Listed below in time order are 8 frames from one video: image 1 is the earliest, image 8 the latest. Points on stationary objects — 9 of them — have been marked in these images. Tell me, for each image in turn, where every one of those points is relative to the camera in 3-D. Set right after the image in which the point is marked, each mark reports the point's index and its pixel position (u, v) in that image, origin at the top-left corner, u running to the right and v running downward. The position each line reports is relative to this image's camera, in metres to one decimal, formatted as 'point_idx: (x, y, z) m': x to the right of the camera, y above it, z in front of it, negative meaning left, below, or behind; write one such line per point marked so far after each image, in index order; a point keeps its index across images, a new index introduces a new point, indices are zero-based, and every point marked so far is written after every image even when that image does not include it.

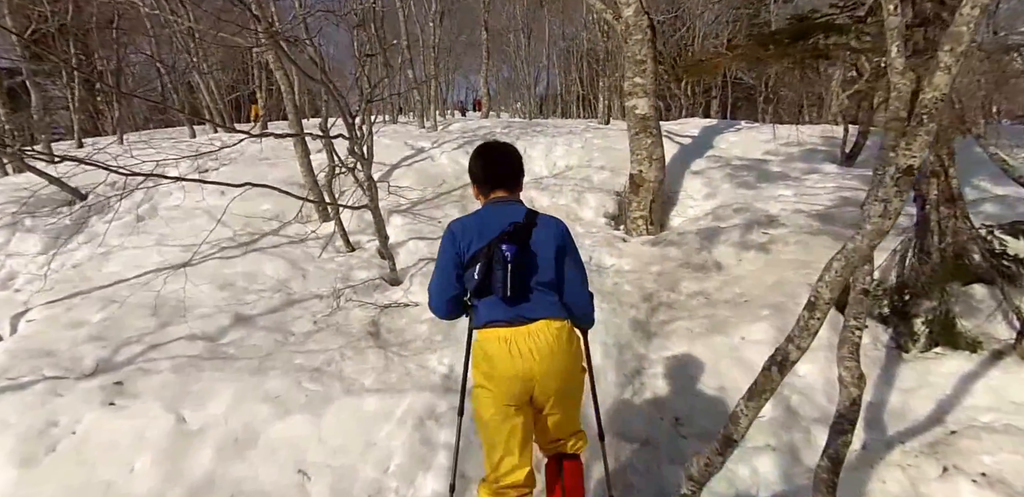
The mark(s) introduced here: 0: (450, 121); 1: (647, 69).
0: (-1.5, +3.0, +12.5) m
1: (+1.5, +2.0, +6.1) m
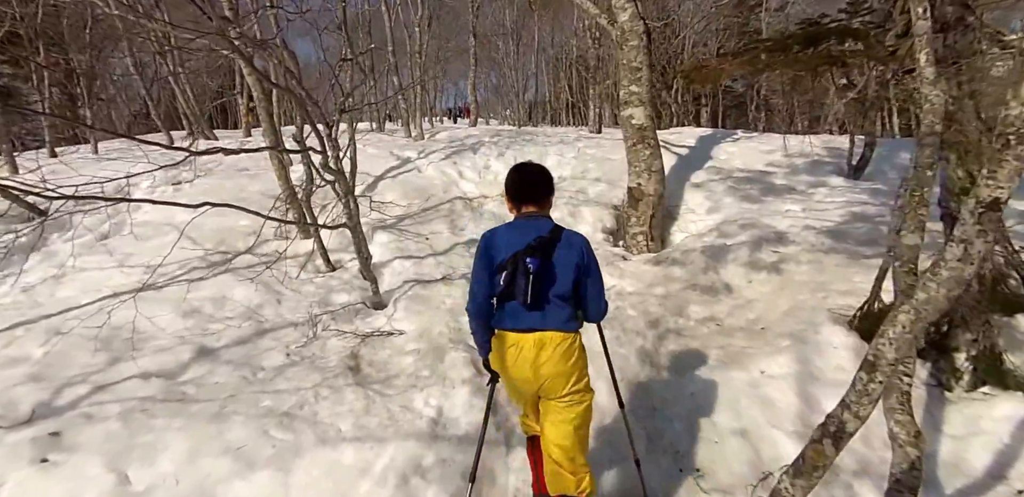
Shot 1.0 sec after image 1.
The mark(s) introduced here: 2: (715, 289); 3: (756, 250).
0: (-1.7, +2.7, +12.1) m
1: (+1.4, +1.9, +5.8) m
2: (+1.8, -0.4, +4.8) m
3: (+2.4, 0.0, +5.2) m
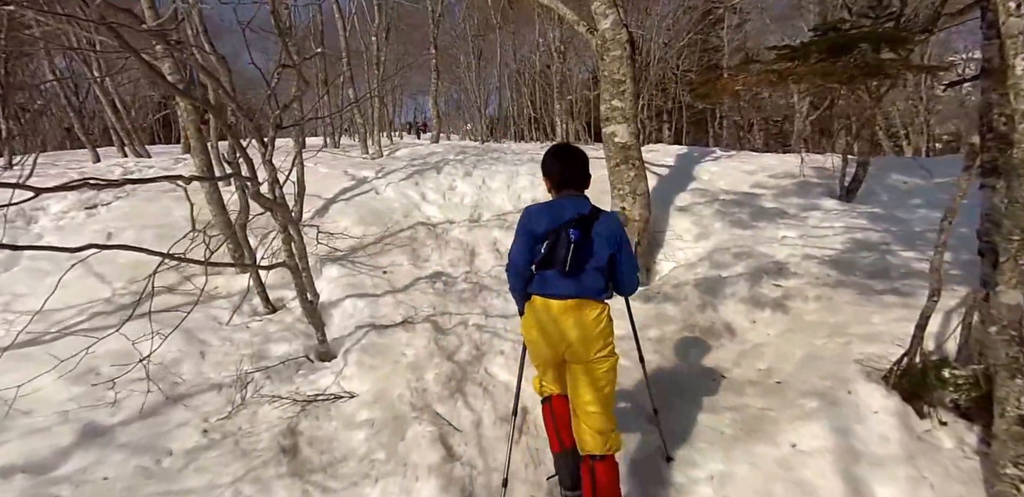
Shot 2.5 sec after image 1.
0: (-2.5, +2.2, +11.3) m
1: (+1.1, +1.5, +5.2) m
2: (+1.6, -0.7, +4.2) m
3: (+2.1, -0.3, +4.7) m
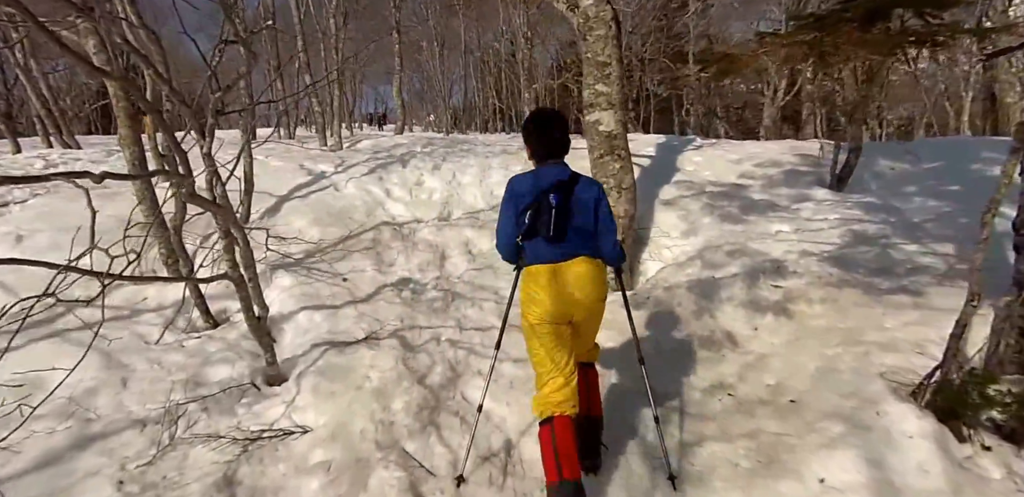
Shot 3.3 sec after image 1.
0: (-3.1, +2.2, +10.7) m
1: (+0.9, +1.5, +4.8) m
2: (+1.4, -0.7, +3.8) m
3: (+1.9, -0.3, +4.3) m
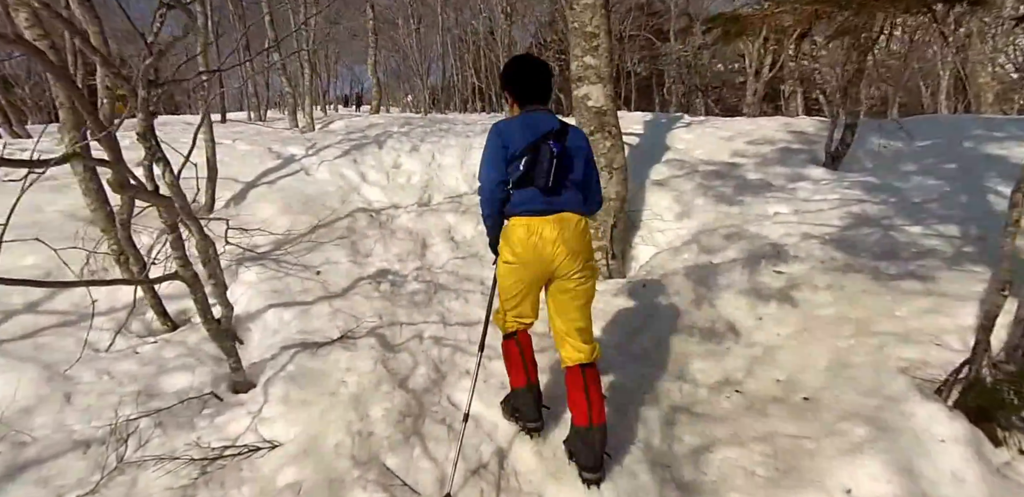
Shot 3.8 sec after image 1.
0: (-3.4, +2.5, +10.2) m
1: (+0.7, +1.7, +4.4) m
2: (+1.4, -0.6, +3.6) m
3: (+1.8, -0.2, +4.1) m
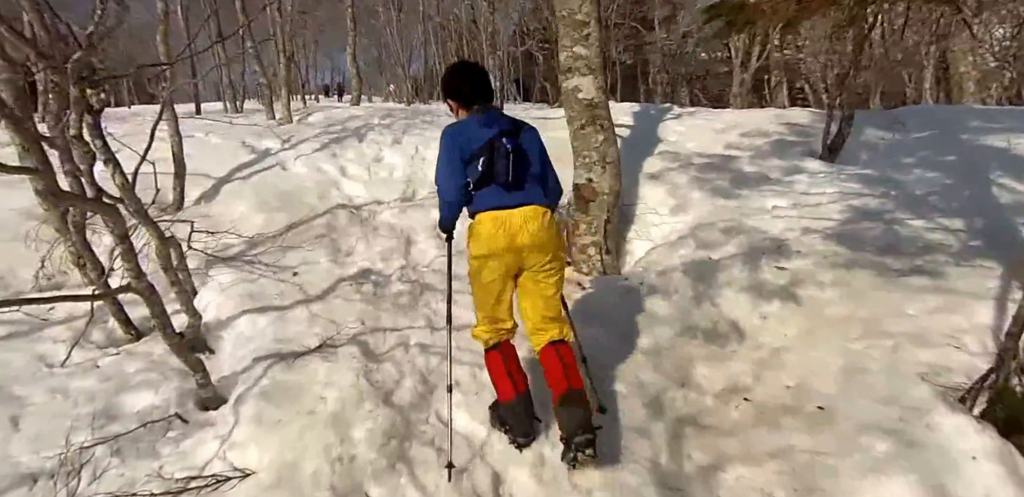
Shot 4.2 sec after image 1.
0: (-3.7, +2.6, +9.8) m
1: (+0.6, +1.7, +4.2) m
2: (+1.3, -0.6, +3.4) m
3: (+1.8, -0.1, +3.9) m
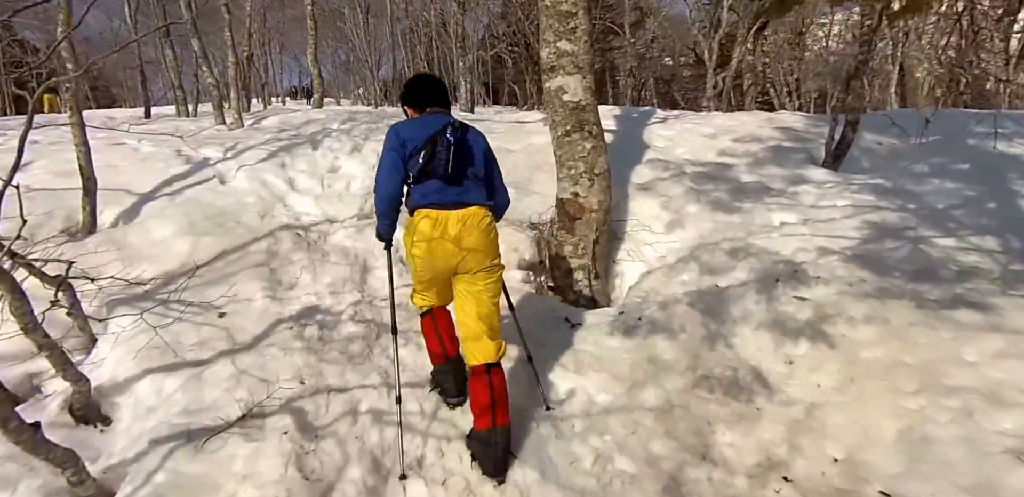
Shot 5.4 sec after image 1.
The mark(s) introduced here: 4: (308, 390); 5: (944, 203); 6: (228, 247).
0: (-4.2, +2.3, +8.9) m
1: (+0.4, +1.5, +3.6) m
2: (+1.2, -0.7, +2.8) m
3: (+1.6, -0.3, +3.3) m
4: (-1.1, -0.7, +2.7) m
5: (+3.4, +0.4, +4.1) m
6: (-2.1, 0.0, +3.9) m
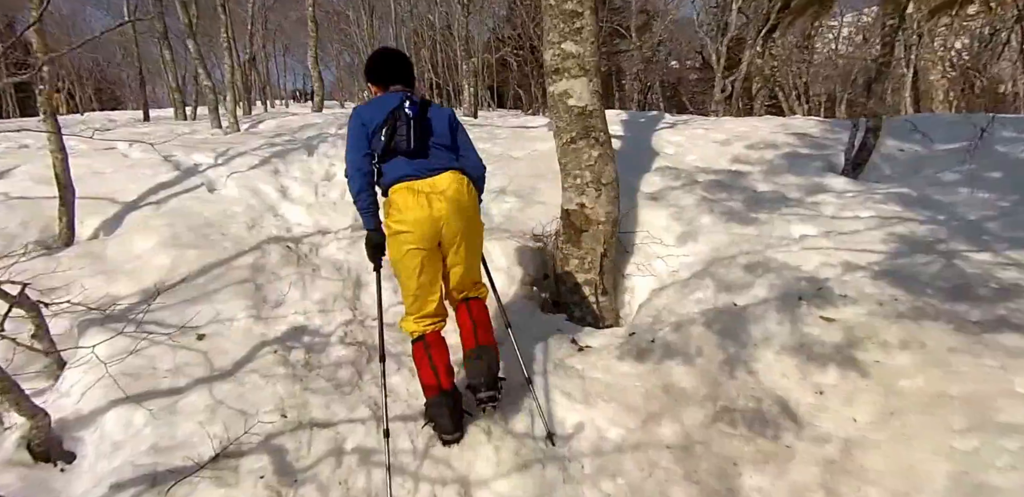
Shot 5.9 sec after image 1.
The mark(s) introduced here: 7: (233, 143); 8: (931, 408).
0: (-4.1, +2.1, +8.7) m
1: (+0.5, +1.4, +3.3) m
2: (+1.2, -0.8, +2.5) m
3: (+1.6, -0.4, +3.1) m
4: (-1.0, -0.8, +2.5) m
5: (+3.4, +0.3, +3.9) m
6: (-2.1, -0.1, +3.6) m
7: (-3.0, +1.1, +5.7) m
8: (+1.9, -0.7, +2.4) m
